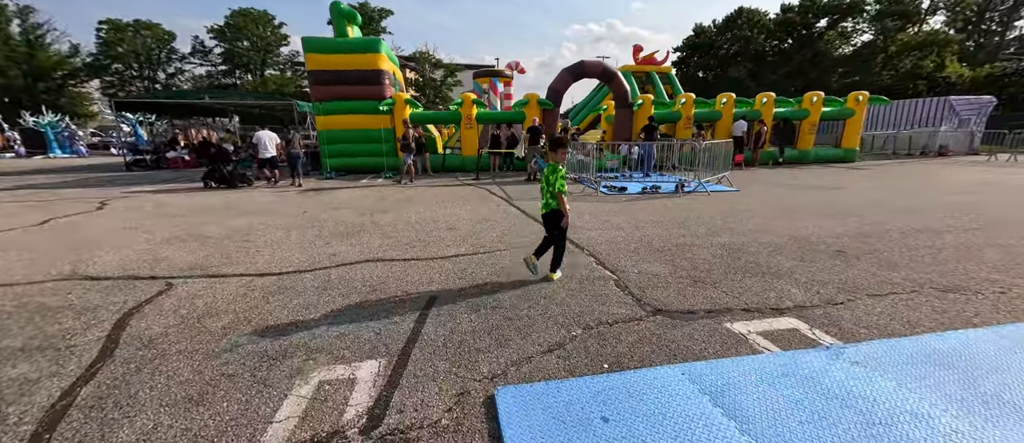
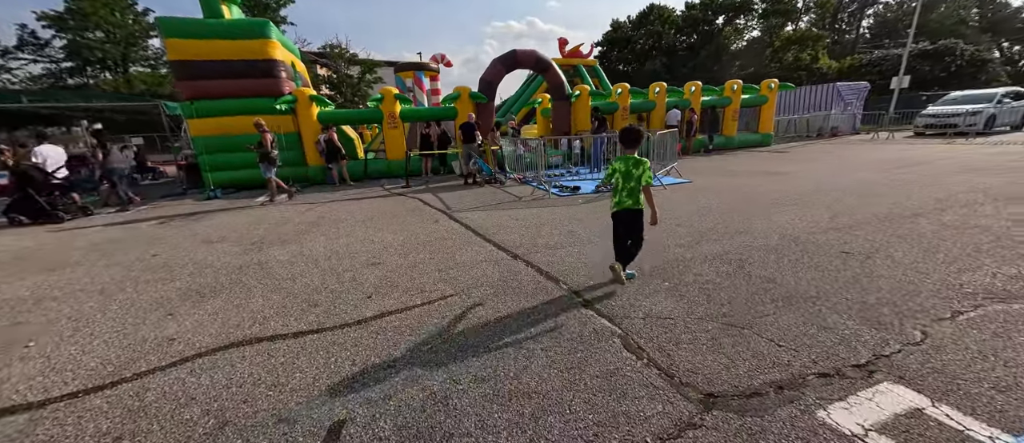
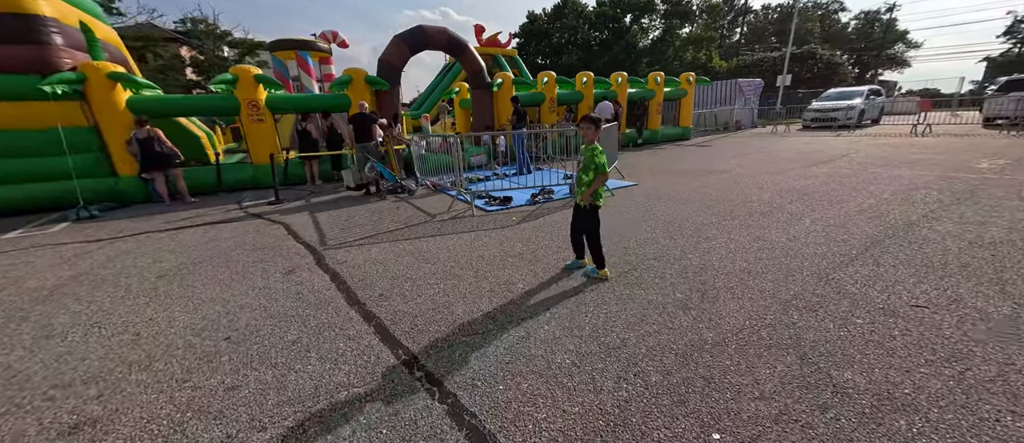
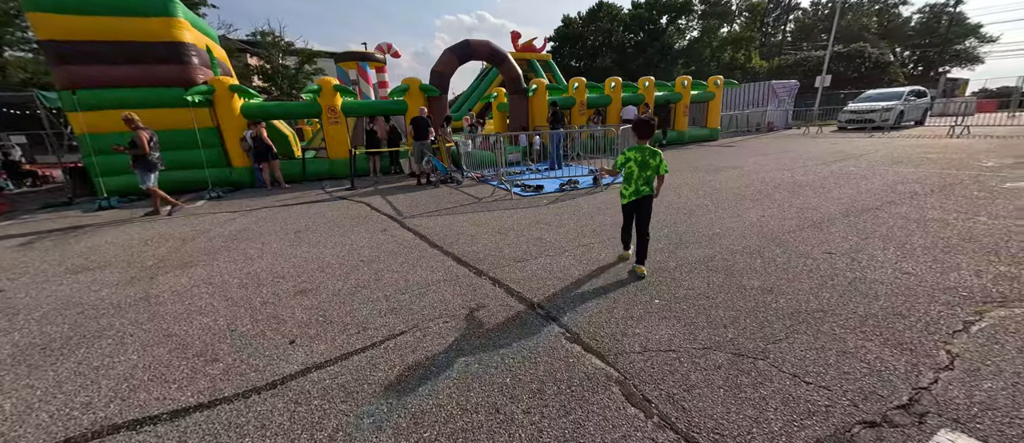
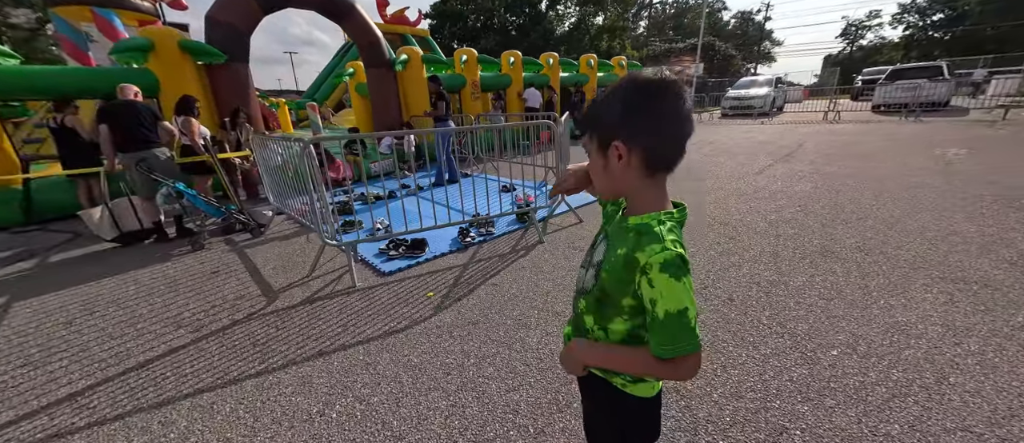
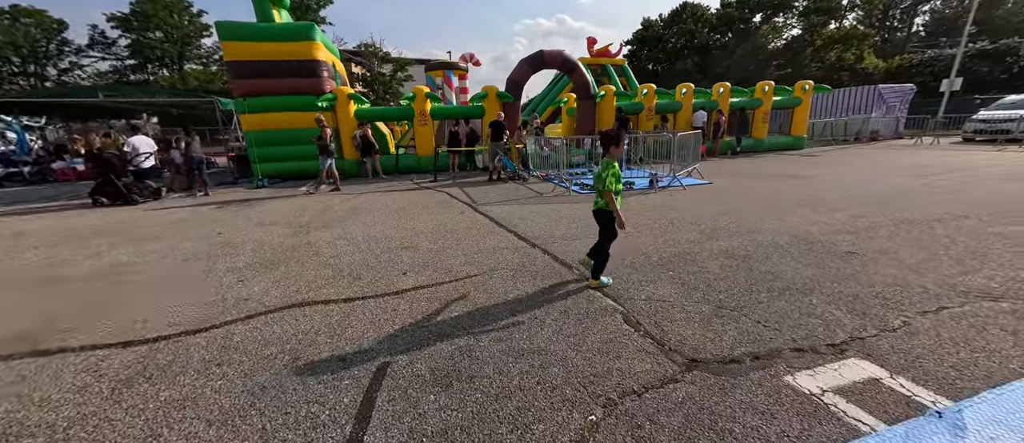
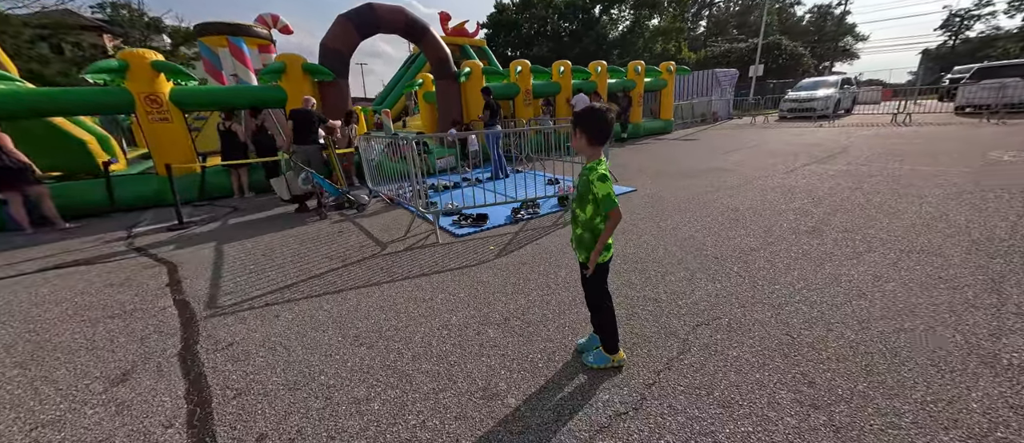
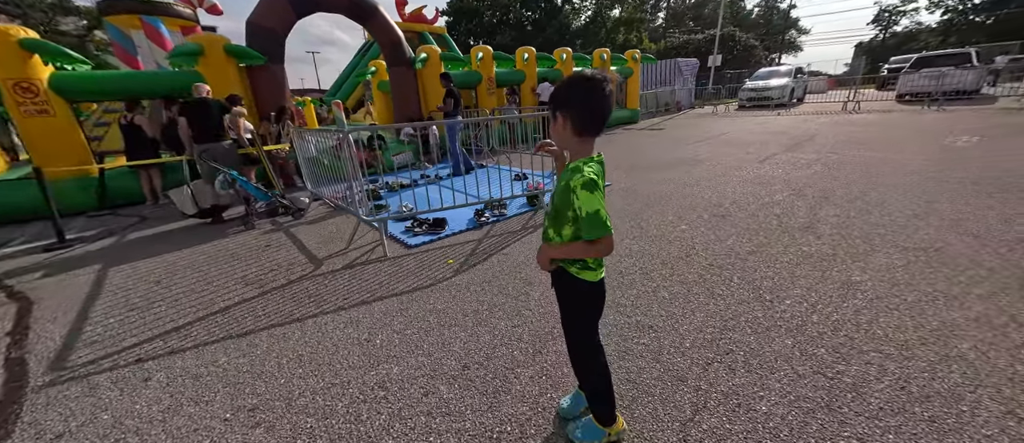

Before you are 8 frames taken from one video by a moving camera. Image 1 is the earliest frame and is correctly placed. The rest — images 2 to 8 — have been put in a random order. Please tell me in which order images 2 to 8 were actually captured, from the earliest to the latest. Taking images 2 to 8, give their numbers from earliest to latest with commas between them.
6, 2, 4, 3, 7, 8, 5
